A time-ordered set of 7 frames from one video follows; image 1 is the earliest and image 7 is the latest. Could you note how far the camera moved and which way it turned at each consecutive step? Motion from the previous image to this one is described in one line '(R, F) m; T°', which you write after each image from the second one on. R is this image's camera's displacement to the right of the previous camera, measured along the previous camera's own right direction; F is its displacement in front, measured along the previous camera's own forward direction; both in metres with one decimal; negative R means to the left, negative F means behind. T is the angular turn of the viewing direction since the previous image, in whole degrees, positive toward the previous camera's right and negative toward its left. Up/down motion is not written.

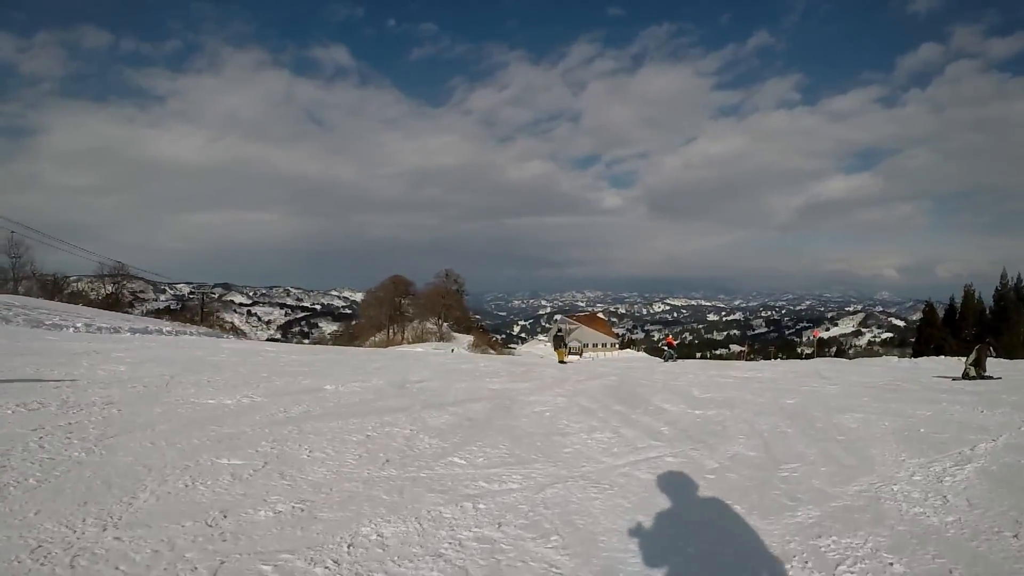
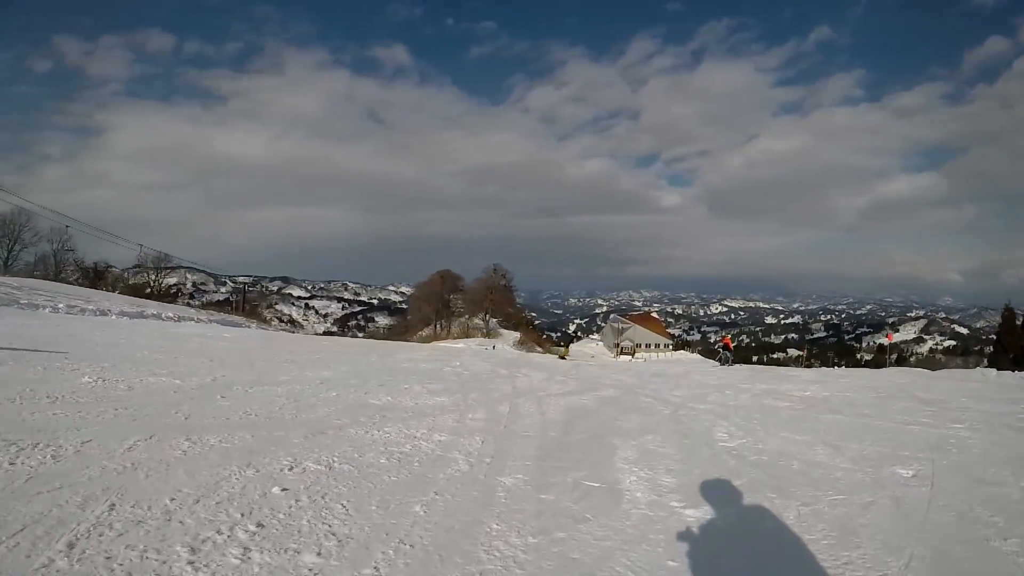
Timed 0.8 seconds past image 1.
(+0.5, +1.4) m; -5°
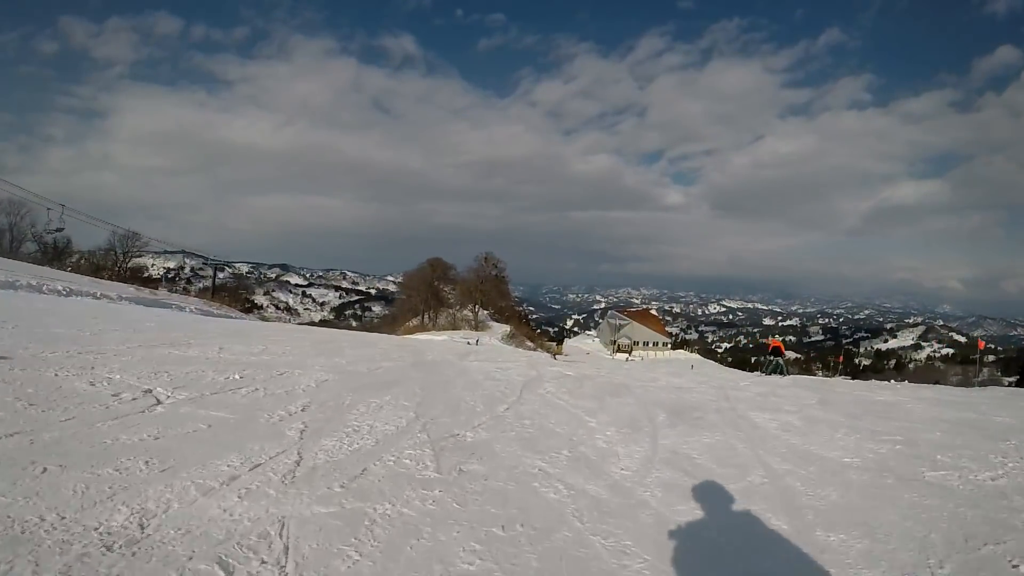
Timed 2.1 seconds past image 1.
(+0.5, +2.6) m; 0°
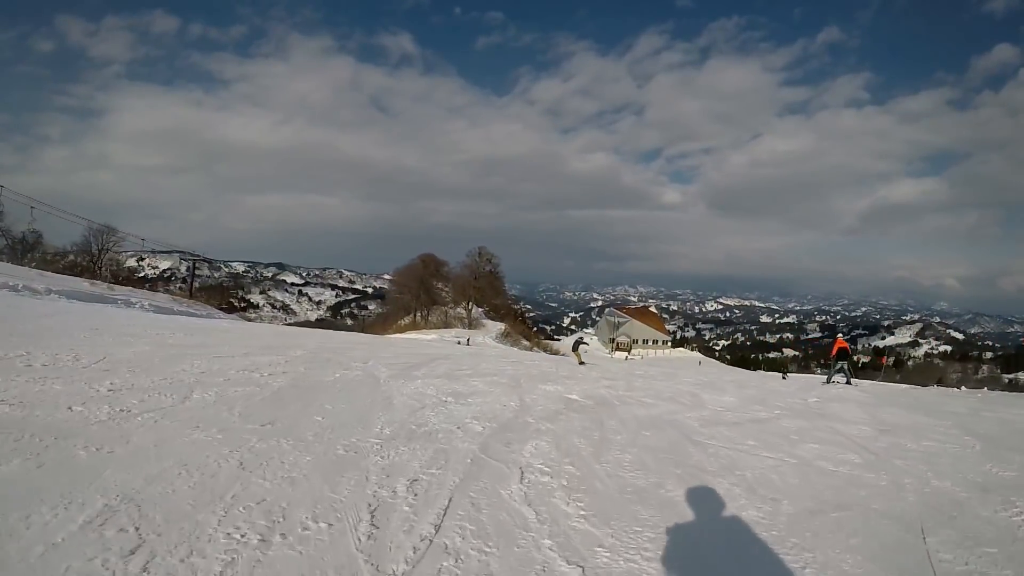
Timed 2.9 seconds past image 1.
(+0.2, +1.7) m; 0°
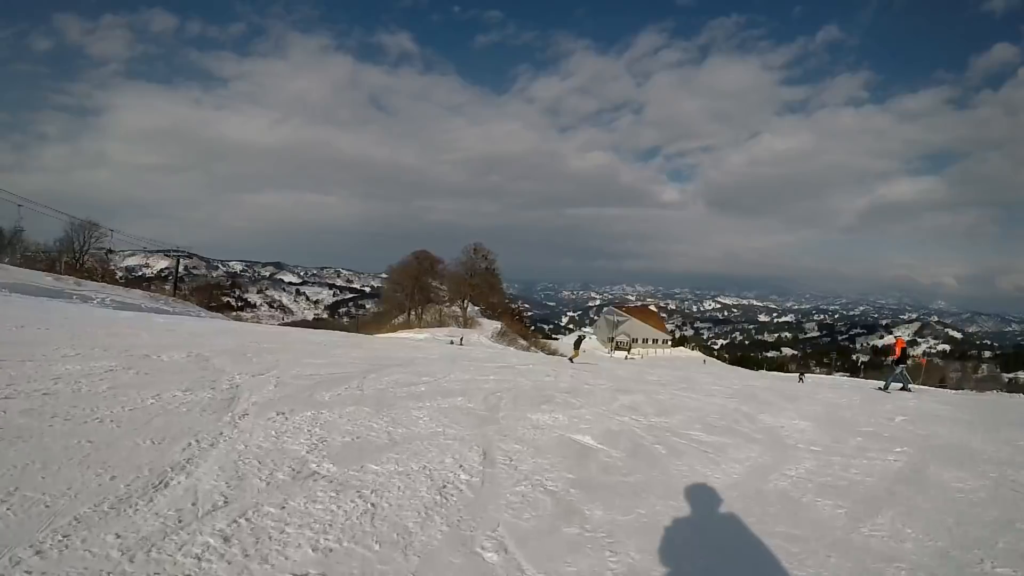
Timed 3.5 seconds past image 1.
(+0.1, +1.3) m; 0°
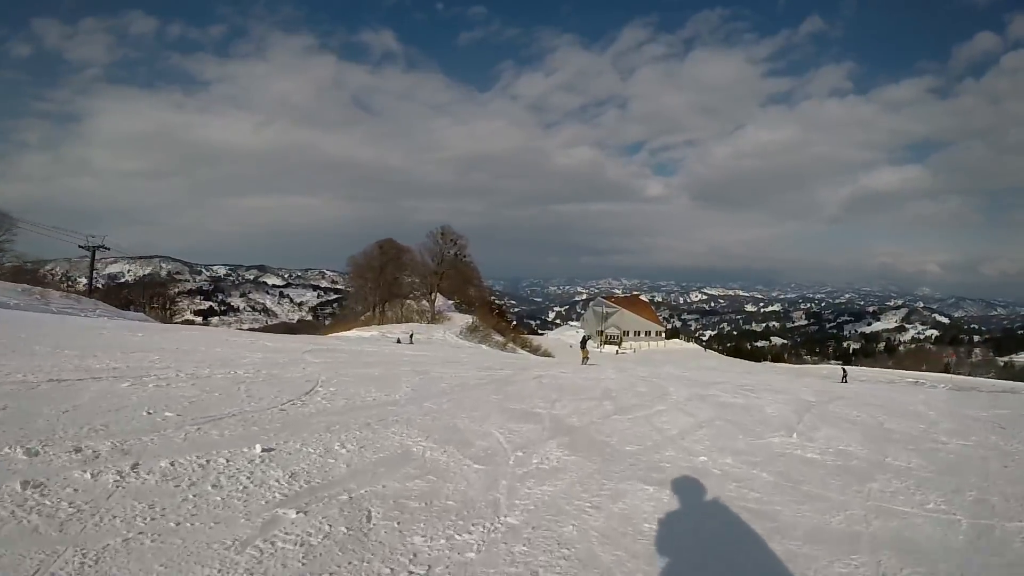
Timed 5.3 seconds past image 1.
(+1.0, +5.3) m; +1°
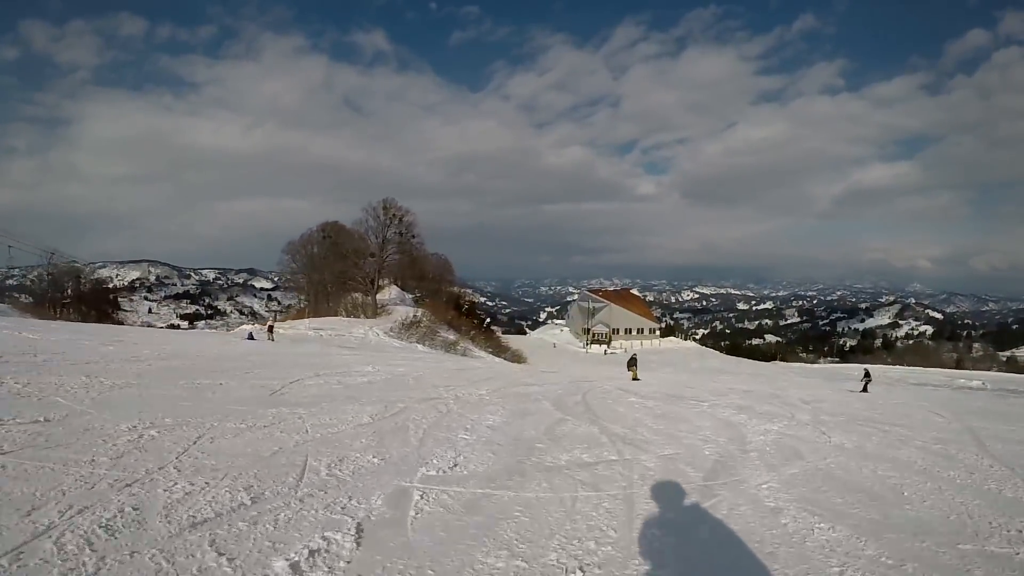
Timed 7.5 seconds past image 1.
(+1.8, +6.9) m; +1°
